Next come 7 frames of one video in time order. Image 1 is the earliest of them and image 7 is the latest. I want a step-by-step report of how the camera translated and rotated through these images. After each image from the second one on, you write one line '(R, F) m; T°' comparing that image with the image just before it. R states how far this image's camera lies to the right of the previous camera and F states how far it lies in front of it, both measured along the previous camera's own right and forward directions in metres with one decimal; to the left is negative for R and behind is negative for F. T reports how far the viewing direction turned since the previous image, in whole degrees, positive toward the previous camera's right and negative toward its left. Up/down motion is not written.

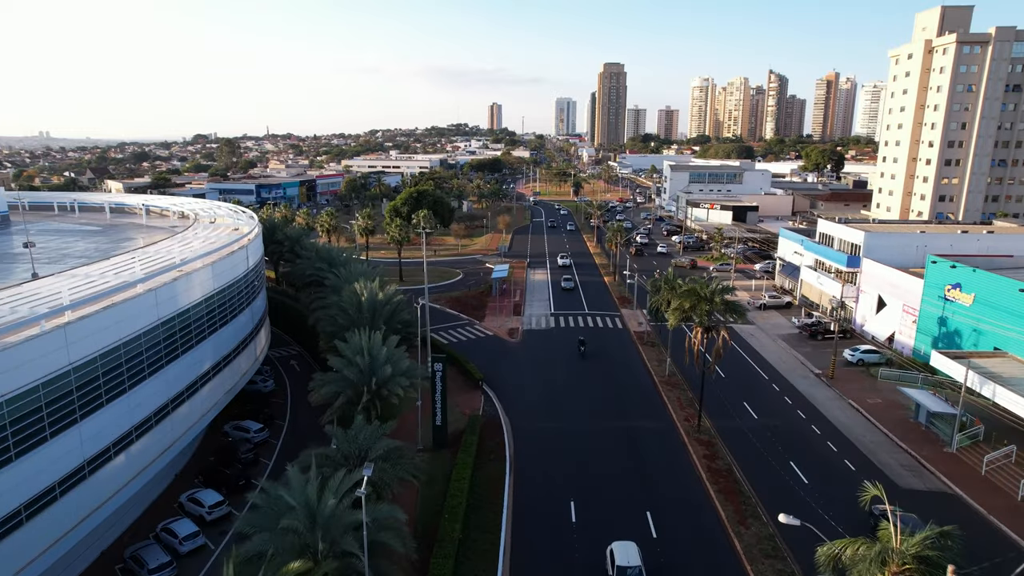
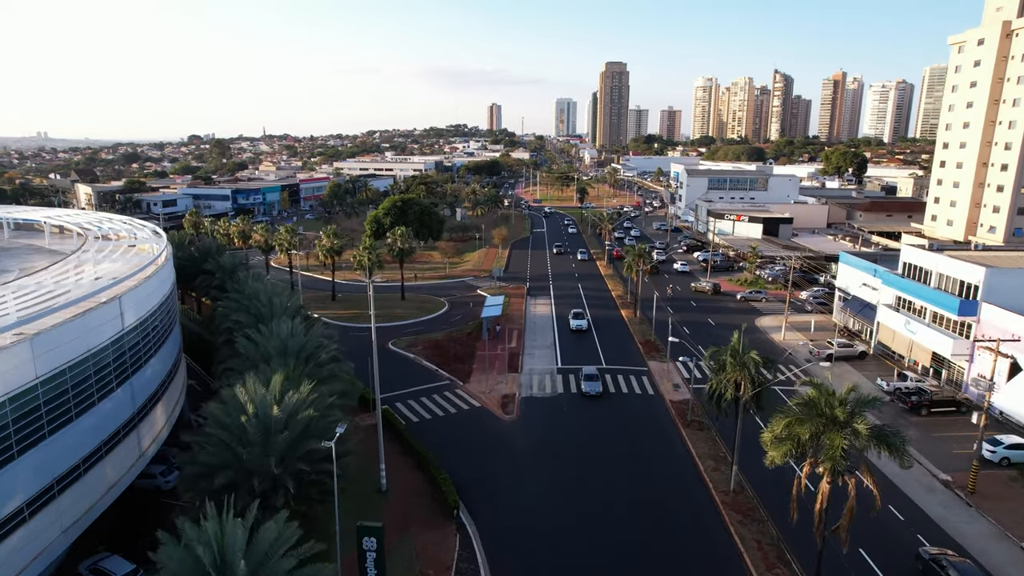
(+0.3, +12.9) m; 0°
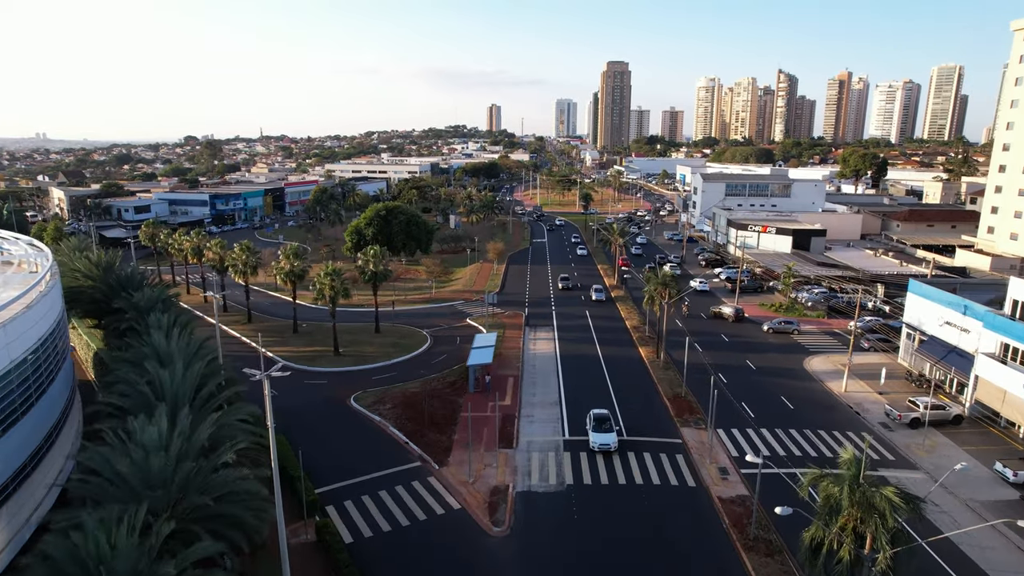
(+0.4, +10.1) m; 0°
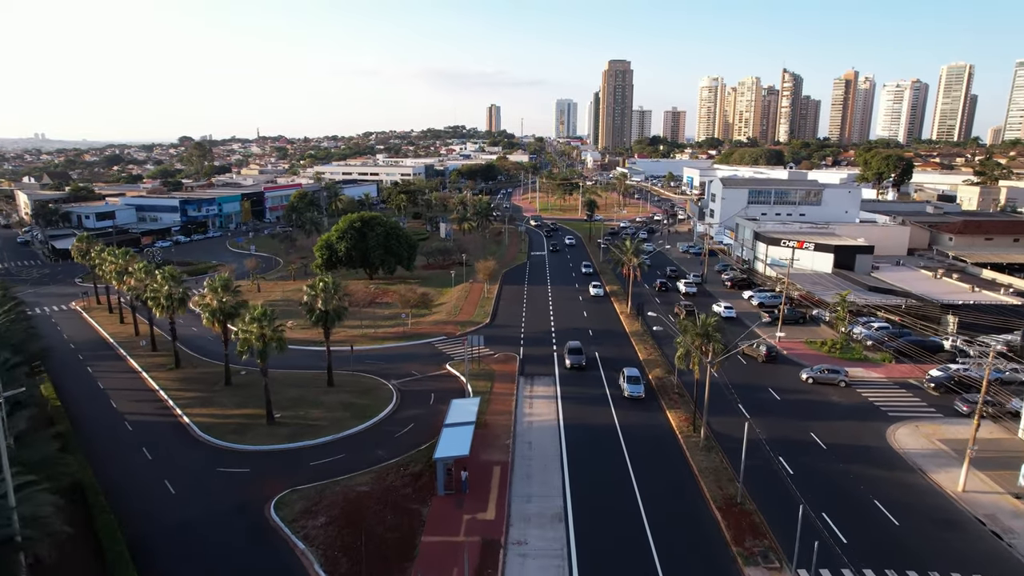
(+0.6, +11.4) m; 0°
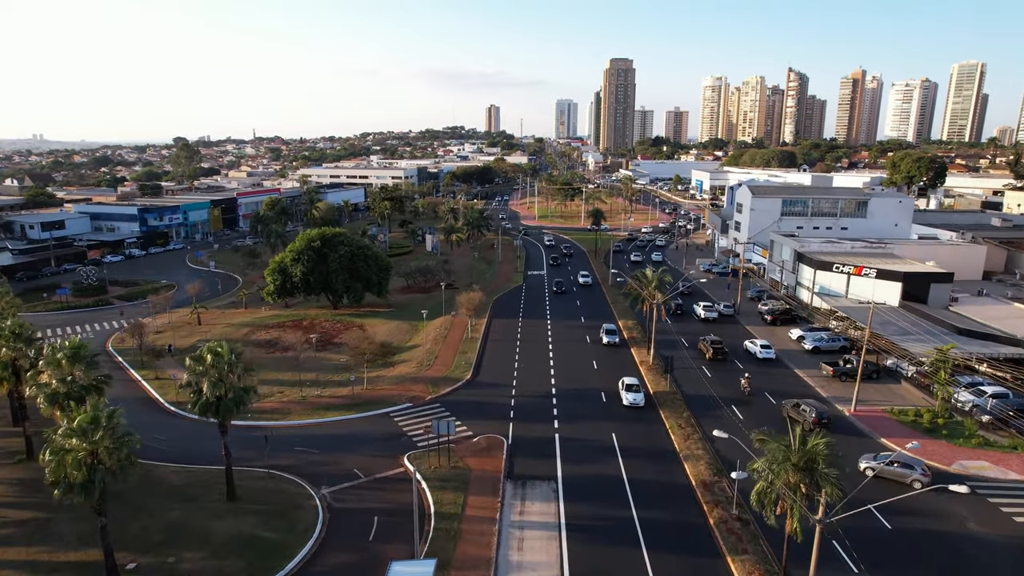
(+0.7, +13.0) m; 0°
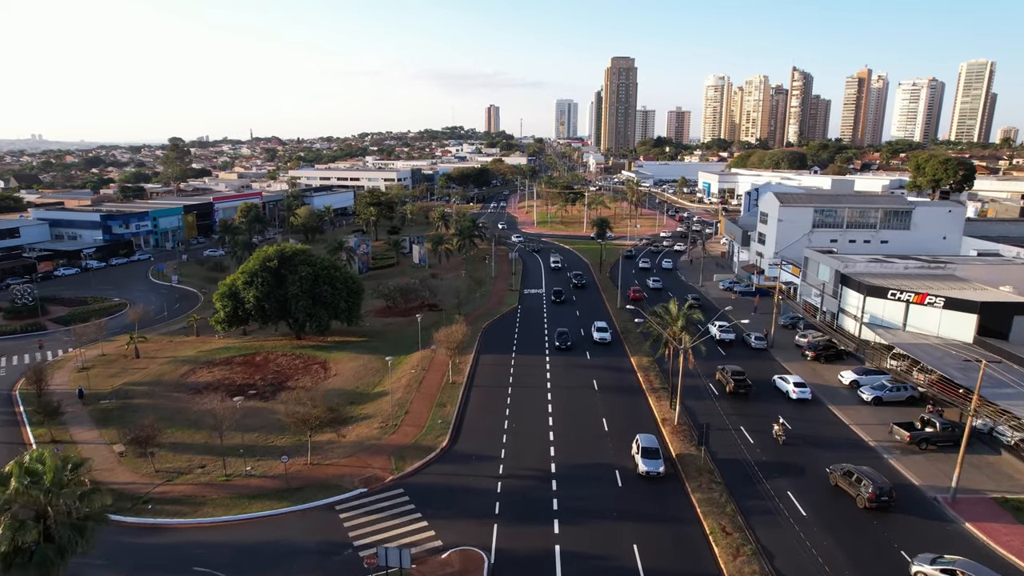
(+0.6, +9.5) m; 0°
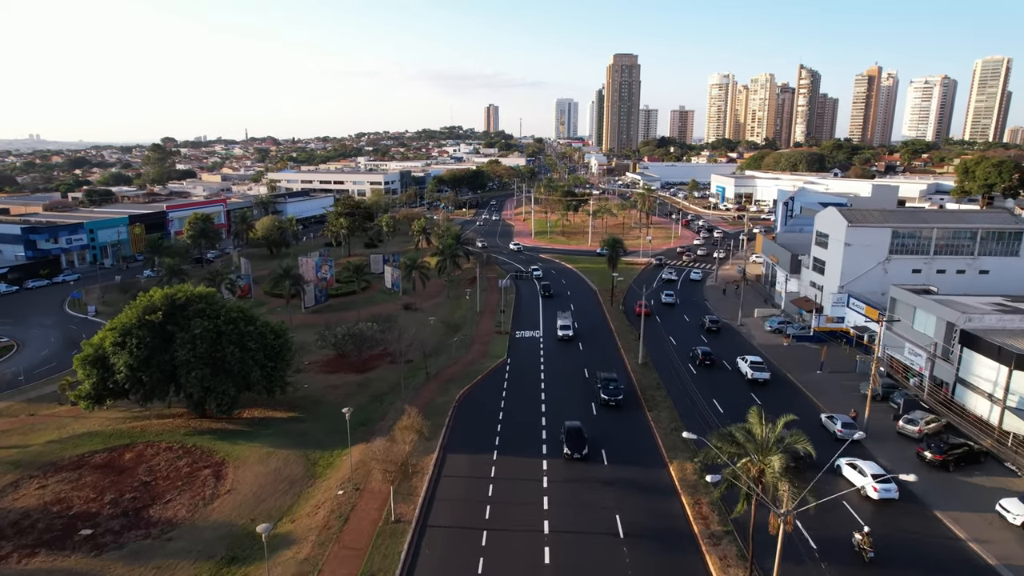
(+0.9, +15.7) m; 0°
